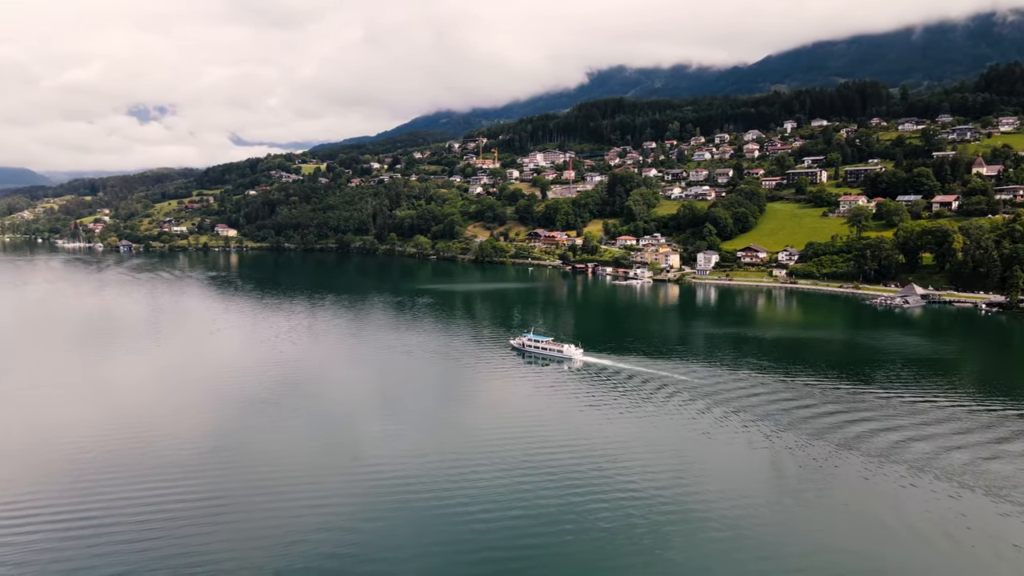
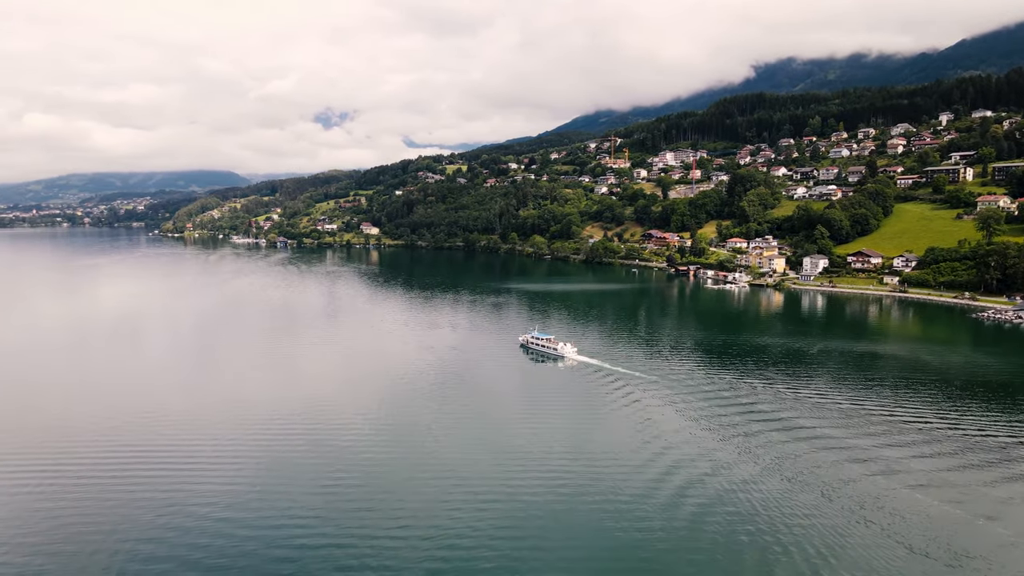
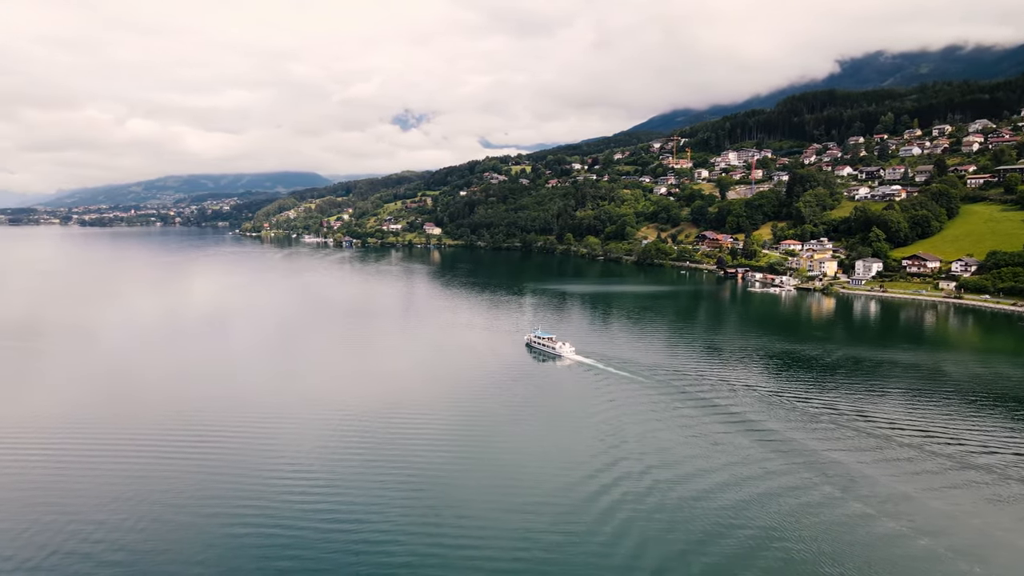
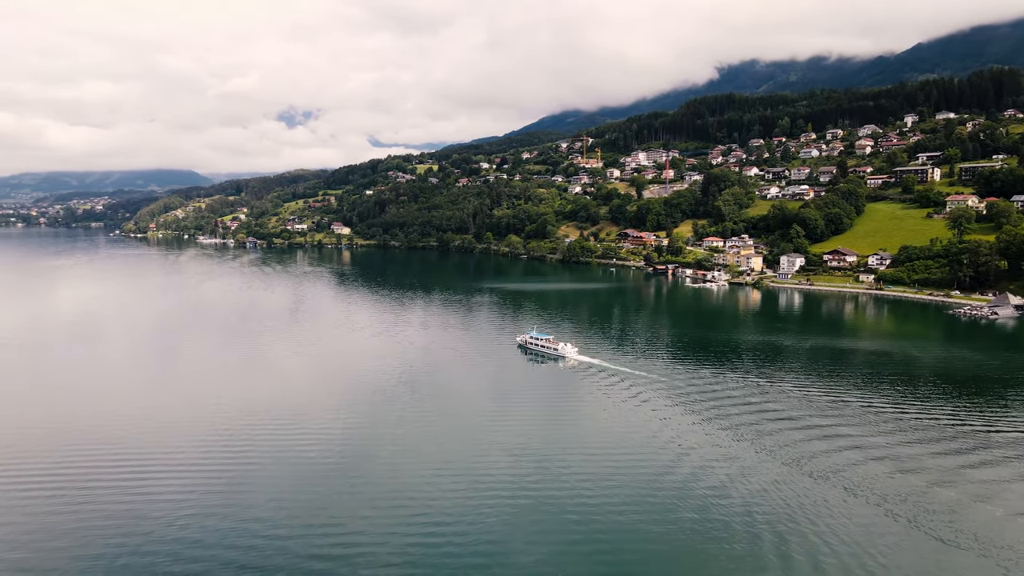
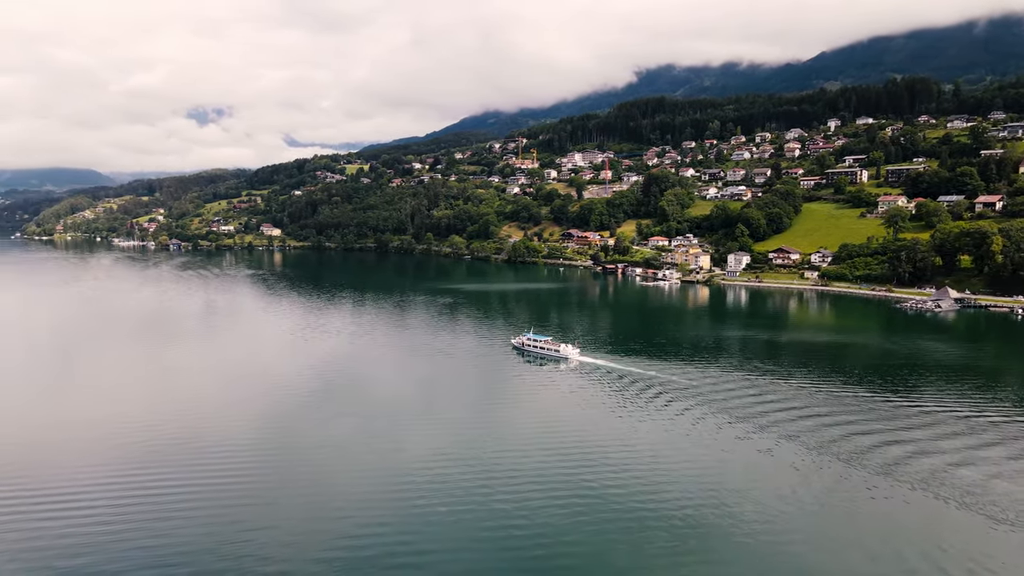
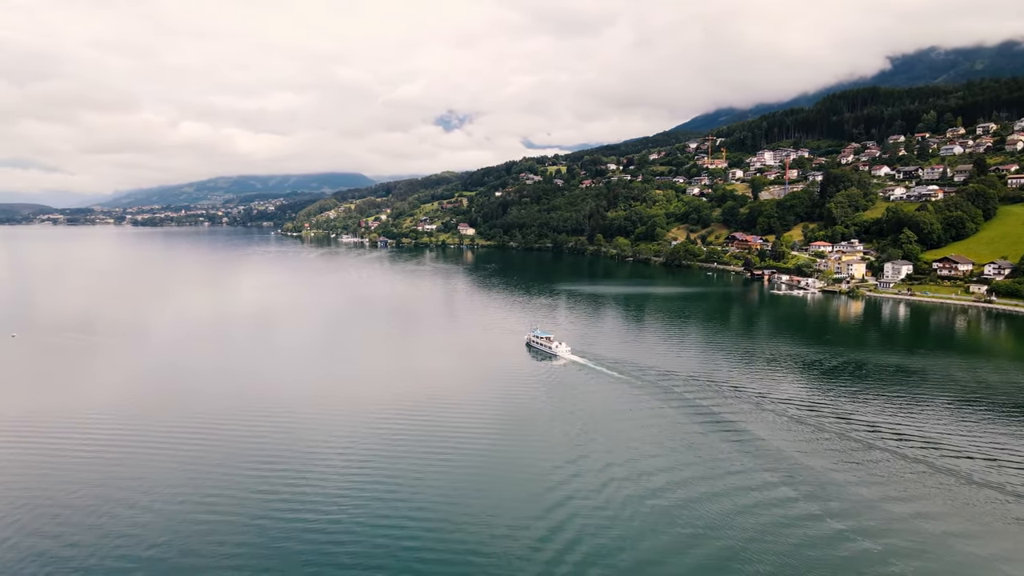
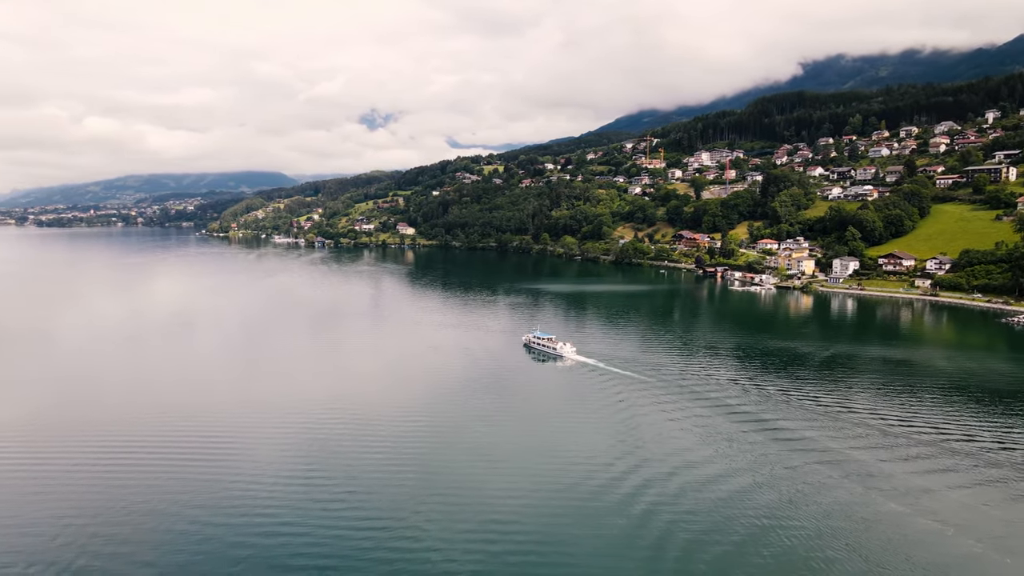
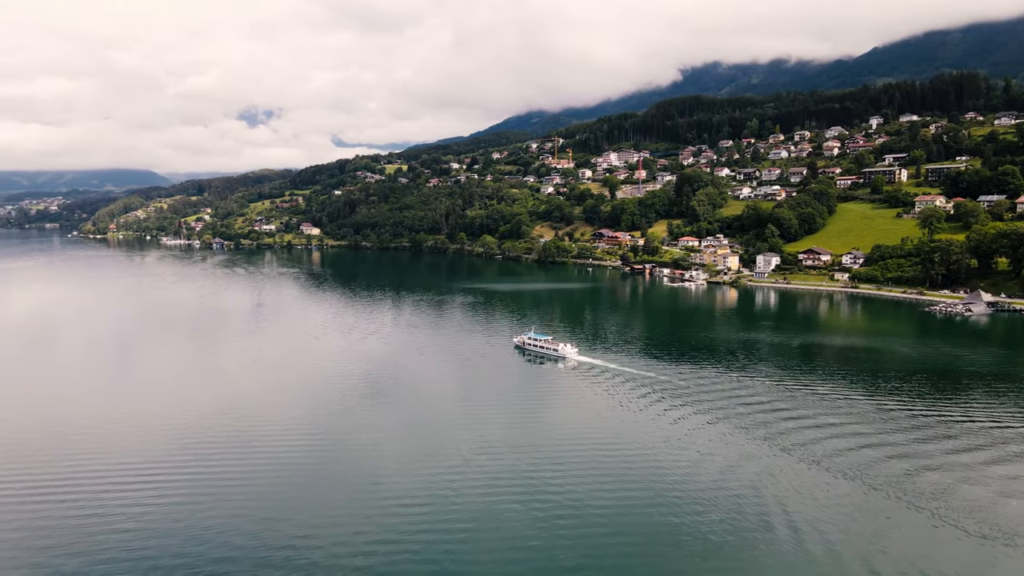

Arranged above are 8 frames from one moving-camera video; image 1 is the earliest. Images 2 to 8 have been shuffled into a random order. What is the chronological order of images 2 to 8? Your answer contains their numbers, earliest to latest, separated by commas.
5, 8, 4, 2, 7, 3, 6
